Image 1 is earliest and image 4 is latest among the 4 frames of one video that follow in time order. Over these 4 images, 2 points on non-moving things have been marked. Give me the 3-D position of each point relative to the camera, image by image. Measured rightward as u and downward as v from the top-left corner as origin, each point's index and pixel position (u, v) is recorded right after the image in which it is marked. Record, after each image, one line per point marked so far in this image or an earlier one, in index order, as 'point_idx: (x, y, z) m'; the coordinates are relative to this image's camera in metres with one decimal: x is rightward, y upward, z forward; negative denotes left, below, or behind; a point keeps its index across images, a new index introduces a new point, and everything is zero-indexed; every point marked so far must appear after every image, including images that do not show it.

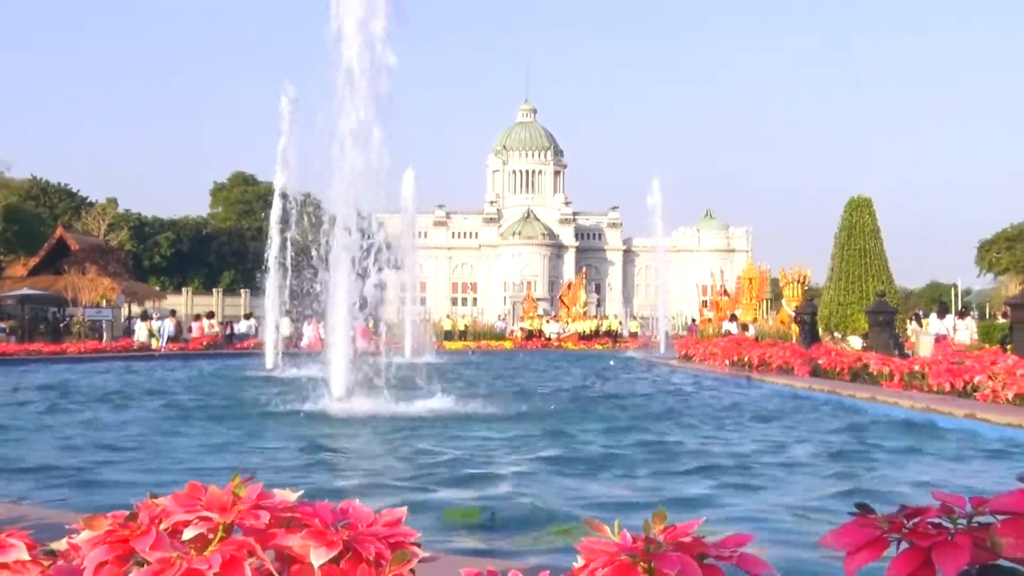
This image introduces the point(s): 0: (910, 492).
0: (+2.9, -1.5, +9.0) m
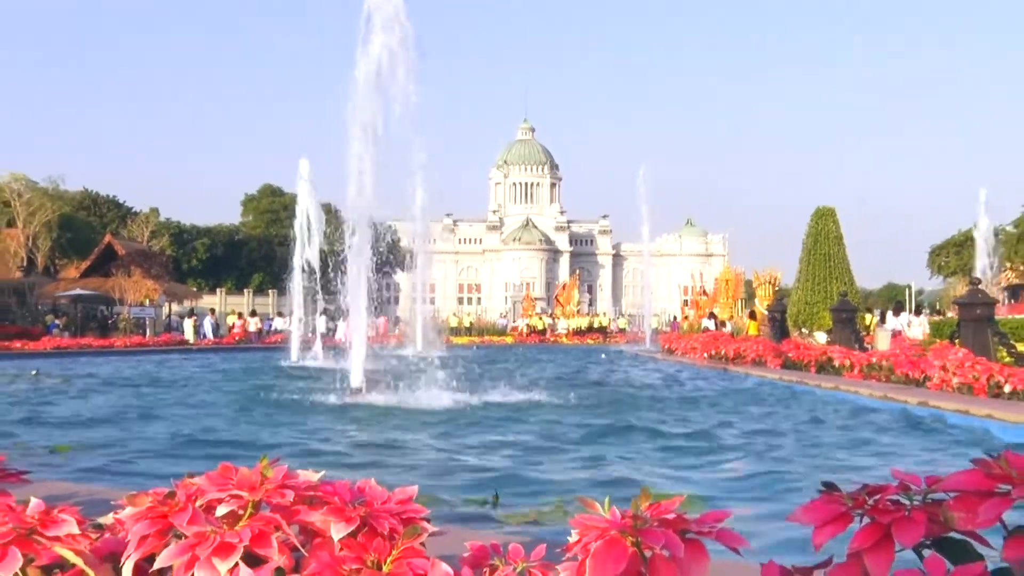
0: (+2.9, -1.5, +10.0) m
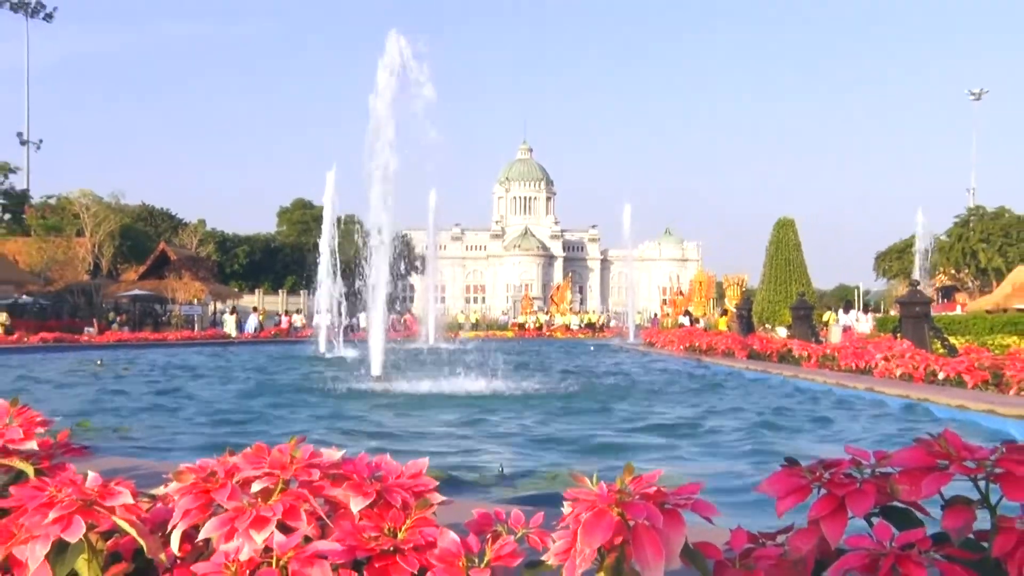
0: (+2.9, -1.5, +11.6) m
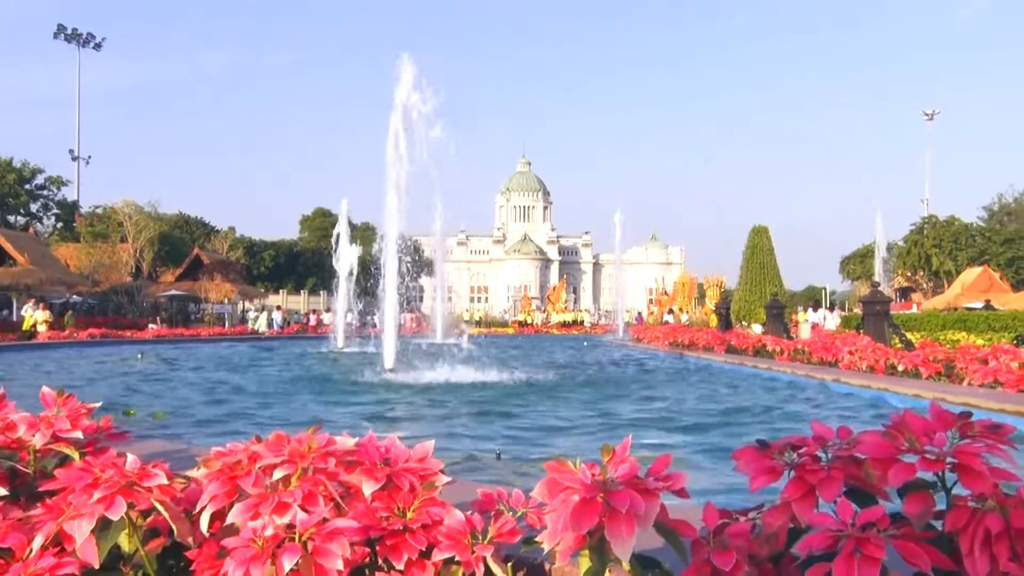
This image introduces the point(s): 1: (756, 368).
0: (+2.9, -1.5, +12.8) m
1: (+3.2, -1.1, +16.7) m
